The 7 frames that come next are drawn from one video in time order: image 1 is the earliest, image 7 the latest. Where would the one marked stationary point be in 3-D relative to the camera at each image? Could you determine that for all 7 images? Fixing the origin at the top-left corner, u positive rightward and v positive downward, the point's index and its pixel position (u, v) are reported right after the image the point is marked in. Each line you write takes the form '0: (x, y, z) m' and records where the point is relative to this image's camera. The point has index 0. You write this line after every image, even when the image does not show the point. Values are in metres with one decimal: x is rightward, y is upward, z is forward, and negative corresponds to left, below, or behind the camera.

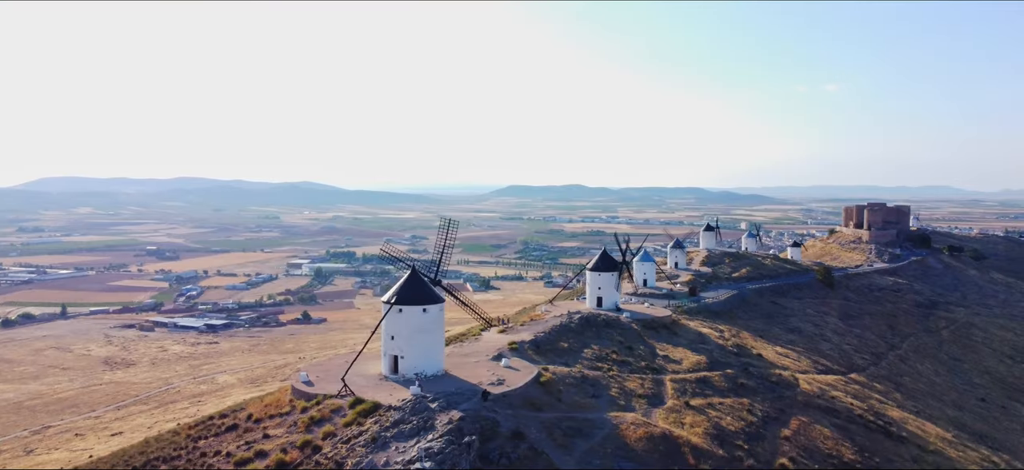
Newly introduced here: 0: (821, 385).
0: (+8.0, -3.8, +16.6) m
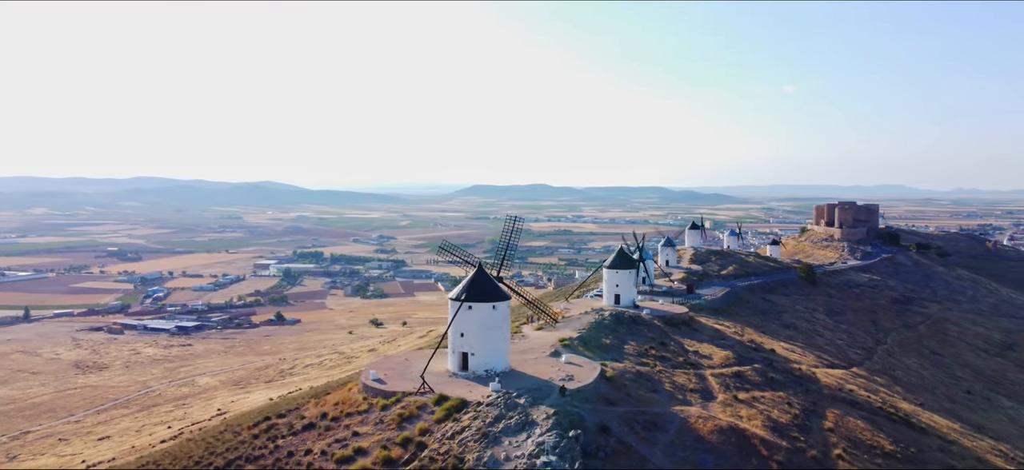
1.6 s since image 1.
0: (+8.5, -3.7, +17.0) m
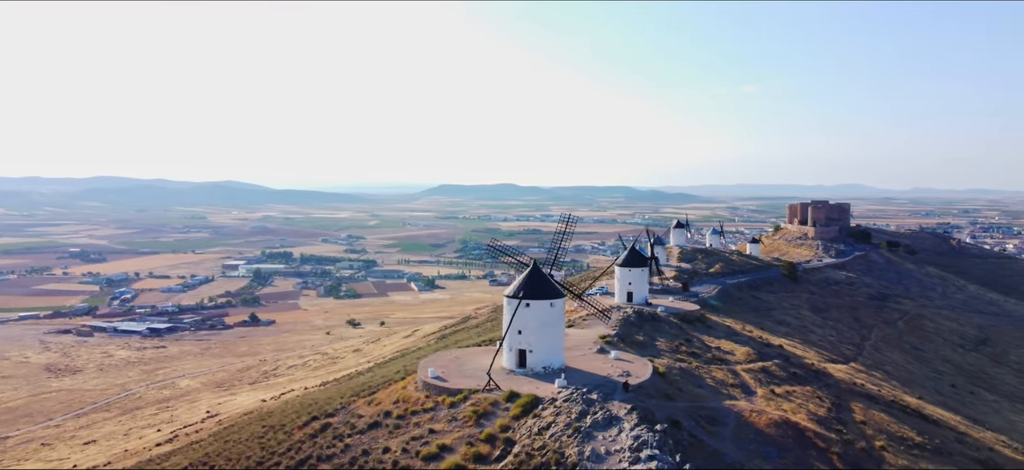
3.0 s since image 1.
0: (+8.8, -3.7, +17.3) m
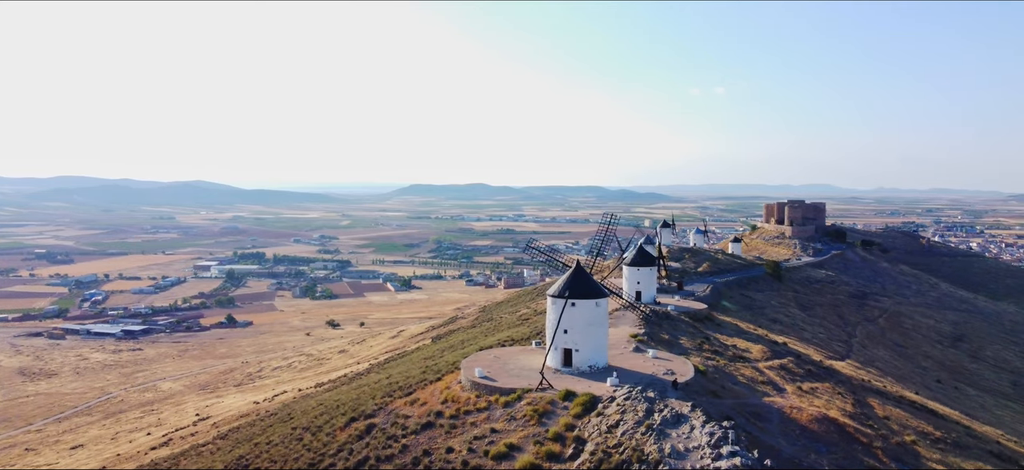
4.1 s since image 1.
0: (+9.1, -3.7, +17.6) m
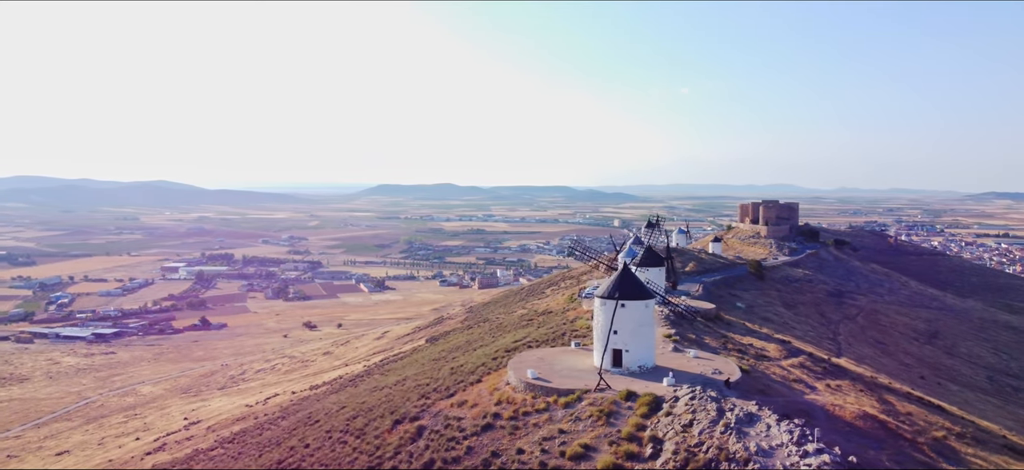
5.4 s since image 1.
0: (+9.4, -3.7, +18.0) m
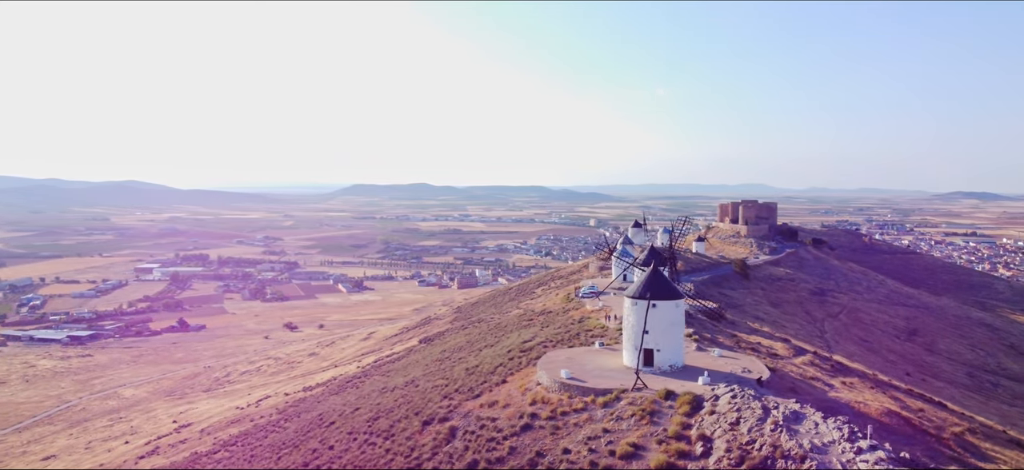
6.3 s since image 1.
0: (+9.5, -3.6, +18.3) m
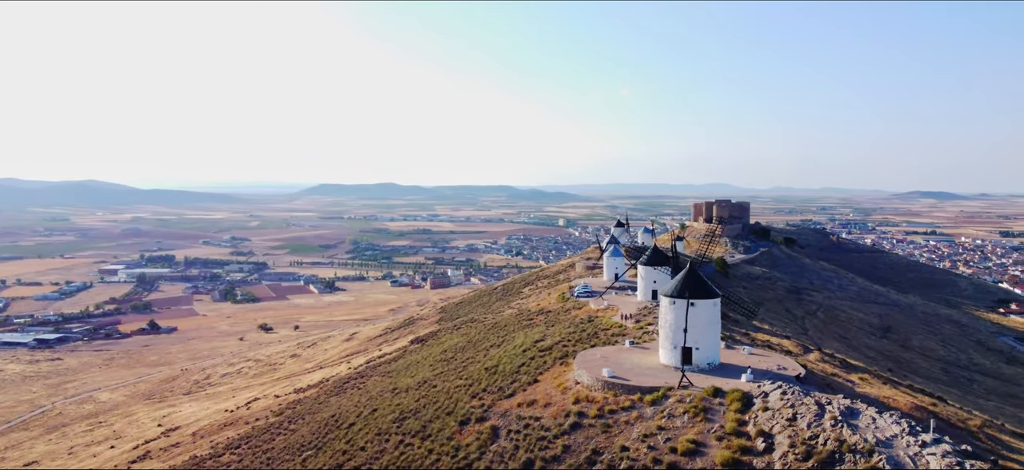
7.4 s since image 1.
0: (+9.6, -3.6, +18.6) m
